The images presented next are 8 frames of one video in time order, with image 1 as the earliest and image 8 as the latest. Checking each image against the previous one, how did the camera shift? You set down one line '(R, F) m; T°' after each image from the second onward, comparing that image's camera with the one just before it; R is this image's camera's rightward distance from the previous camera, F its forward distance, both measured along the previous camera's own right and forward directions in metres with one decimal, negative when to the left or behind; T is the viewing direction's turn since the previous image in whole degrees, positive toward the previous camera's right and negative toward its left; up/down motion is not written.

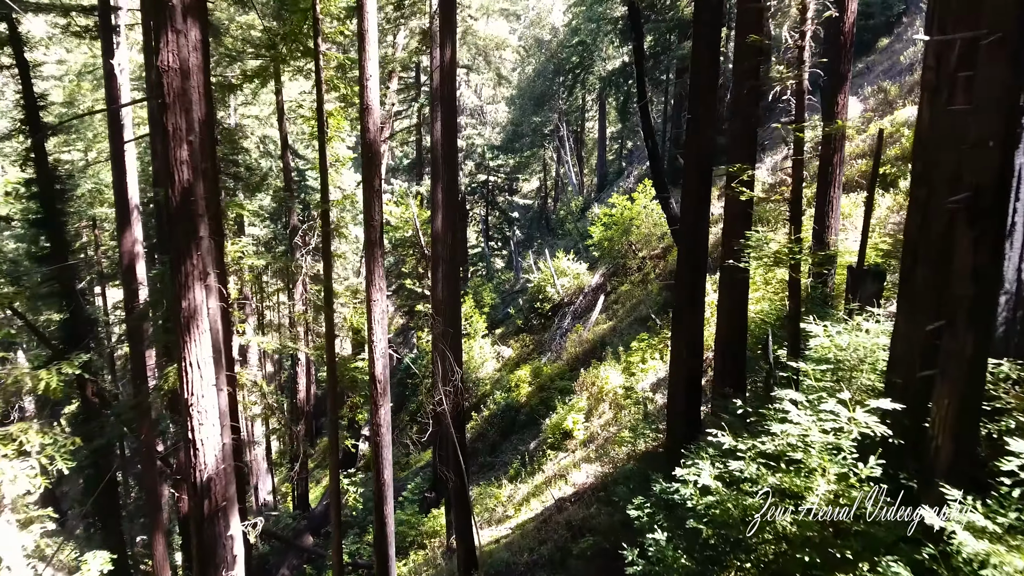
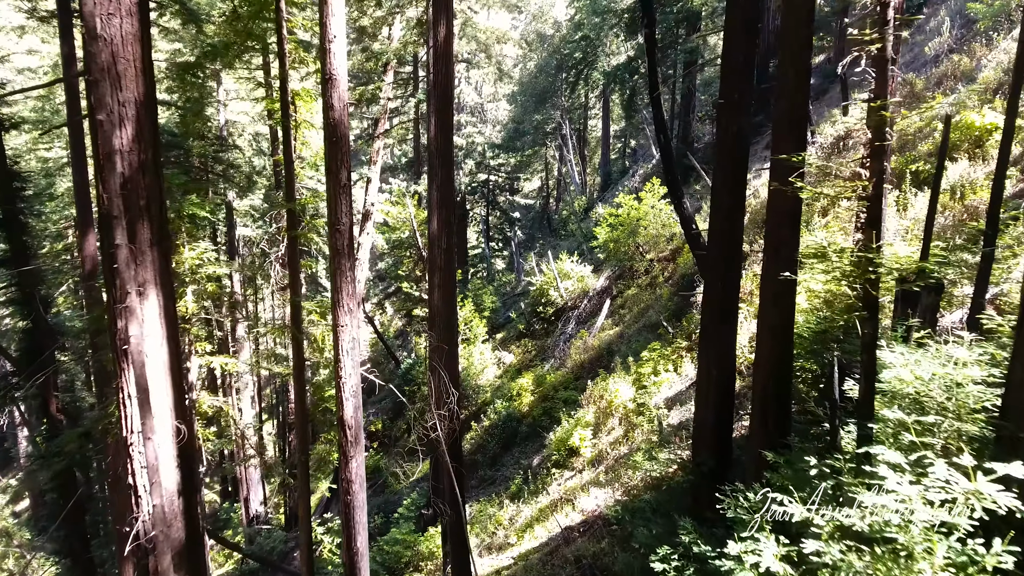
(0.0, +0.7) m; 0°
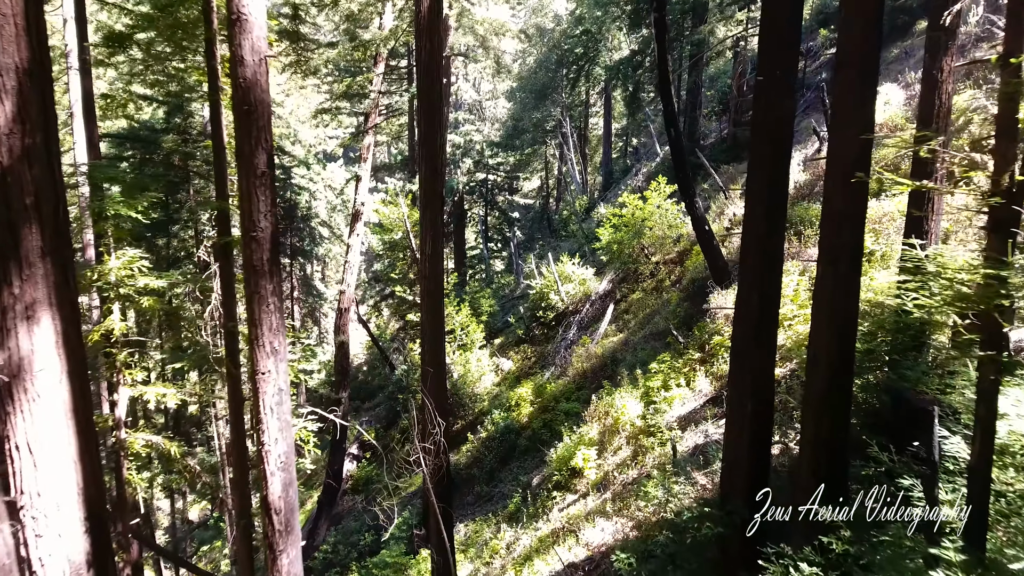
(0.0, +0.8) m; 0°
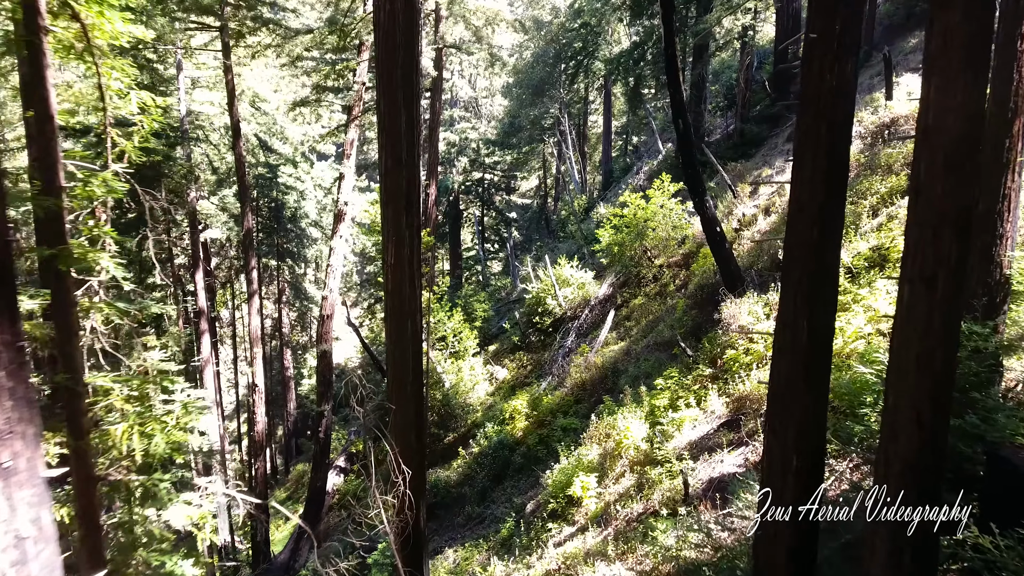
(+0.1, +0.9) m; 0°
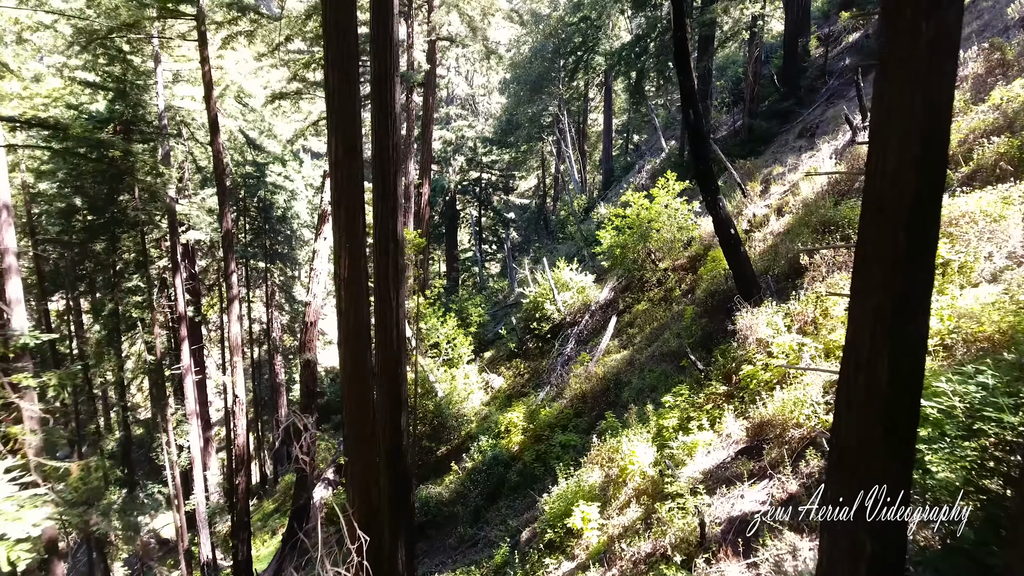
(+0.1, +0.8) m; 0°
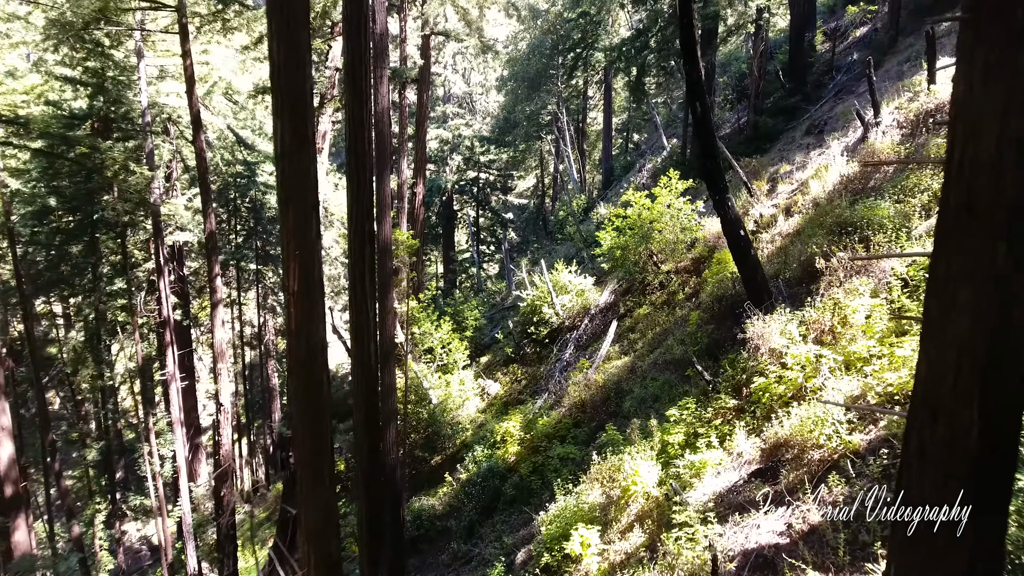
(+0.1, +0.5) m; 0°
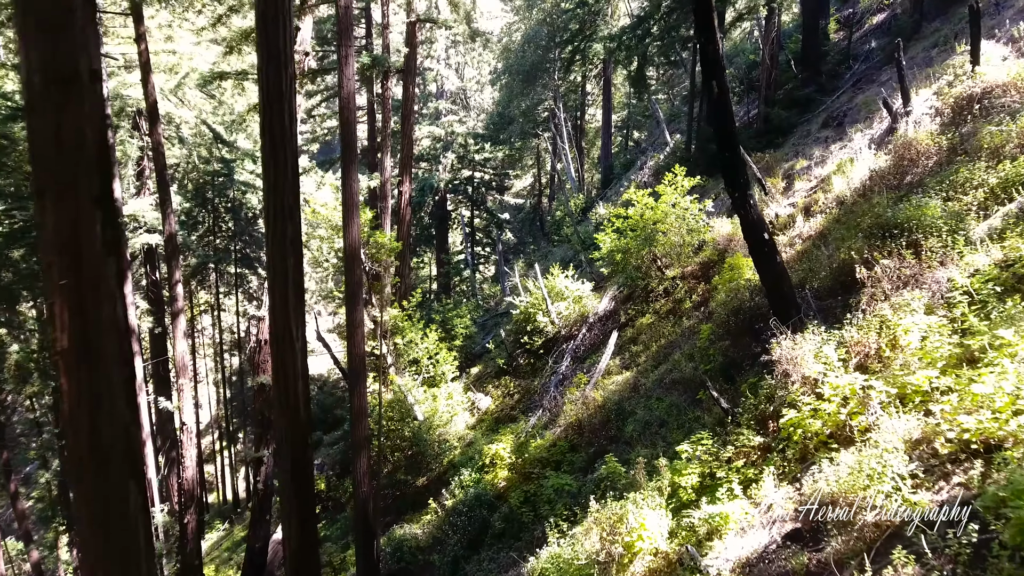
(+0.2, +1.1) m; 0°
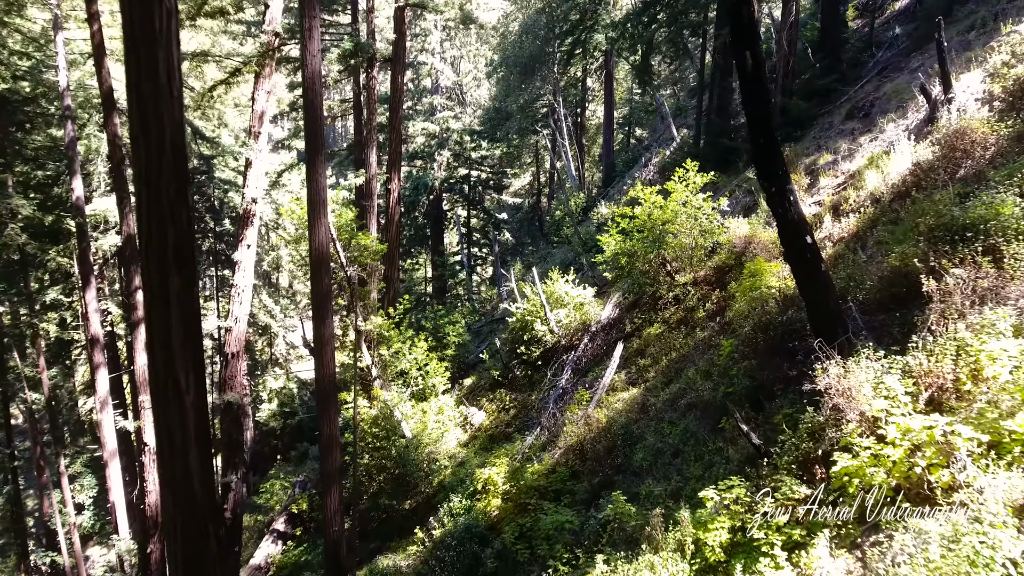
(+0.1, +1.0) m; 0°
